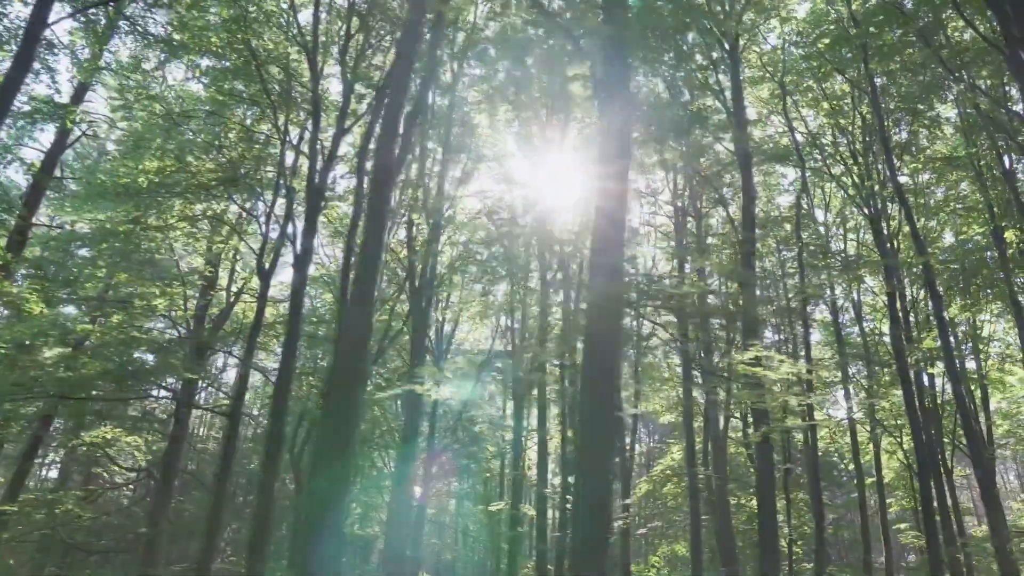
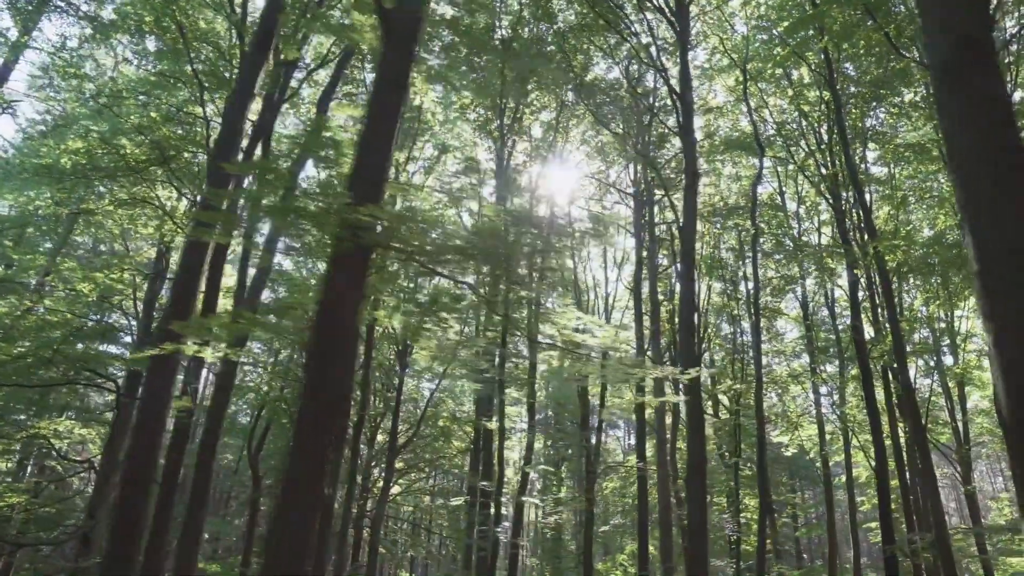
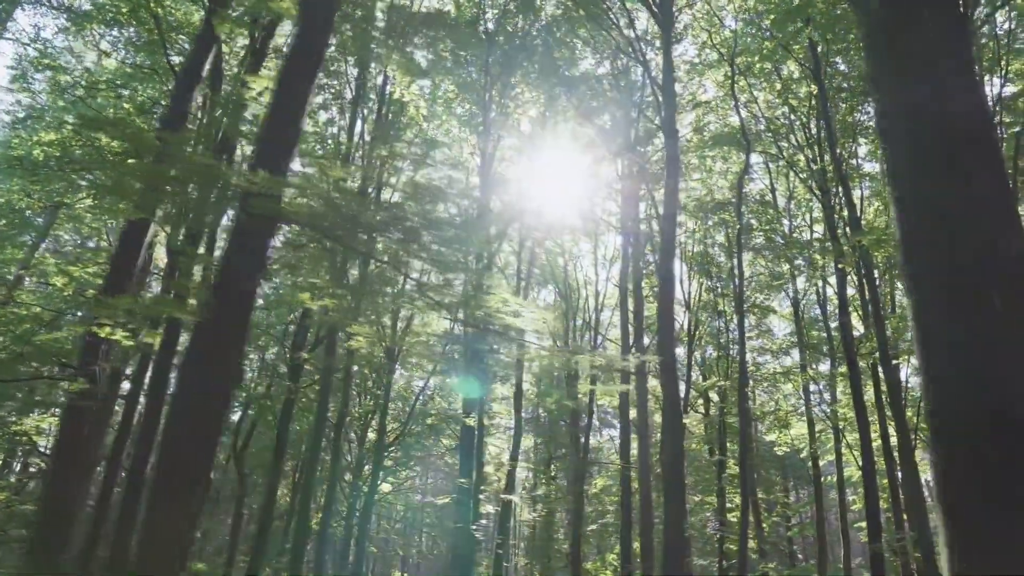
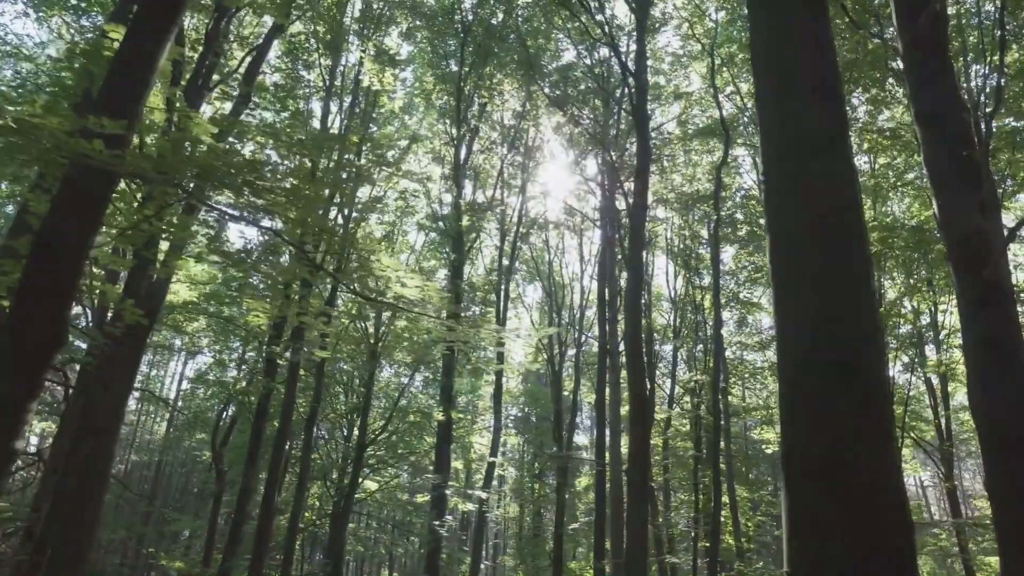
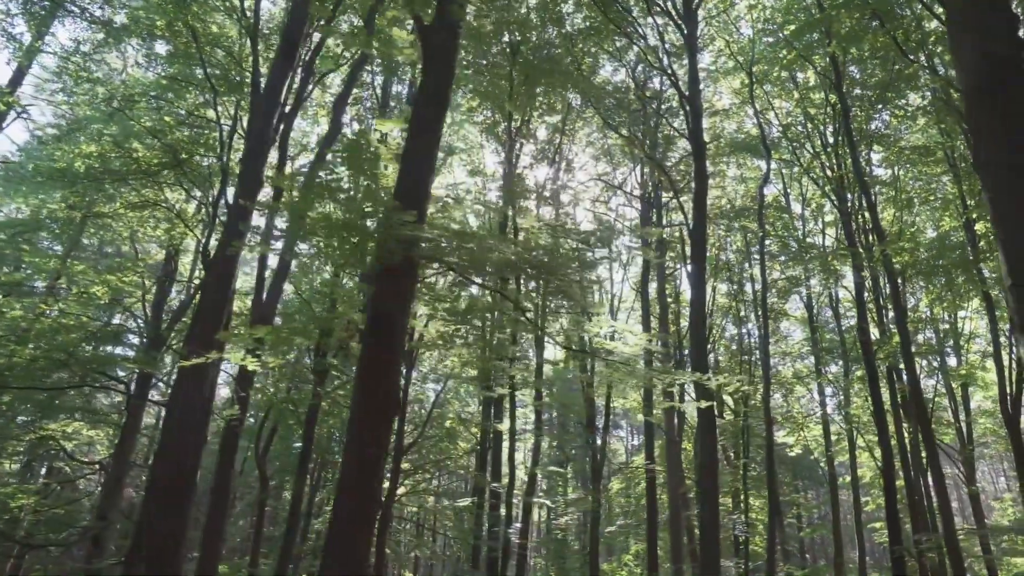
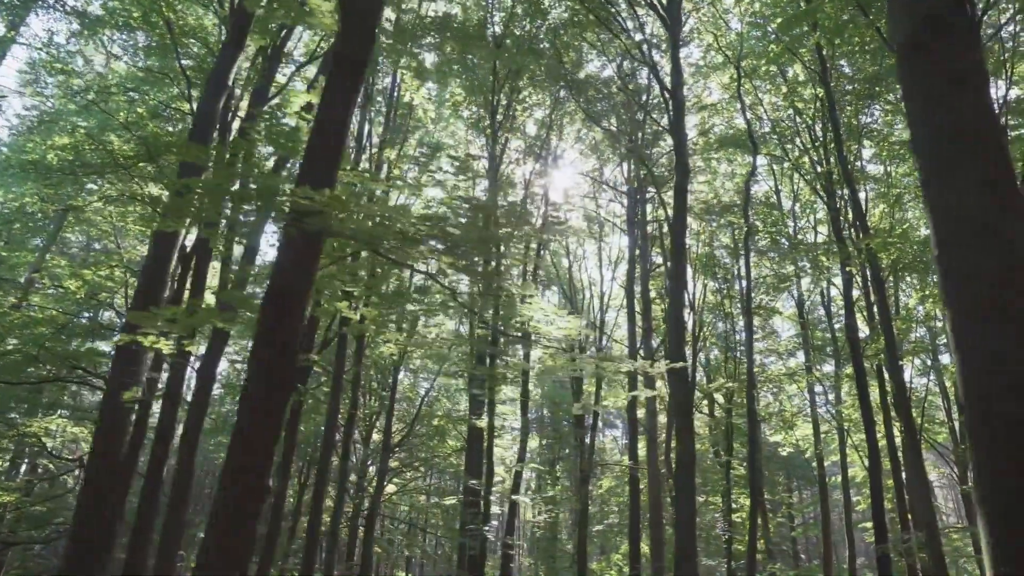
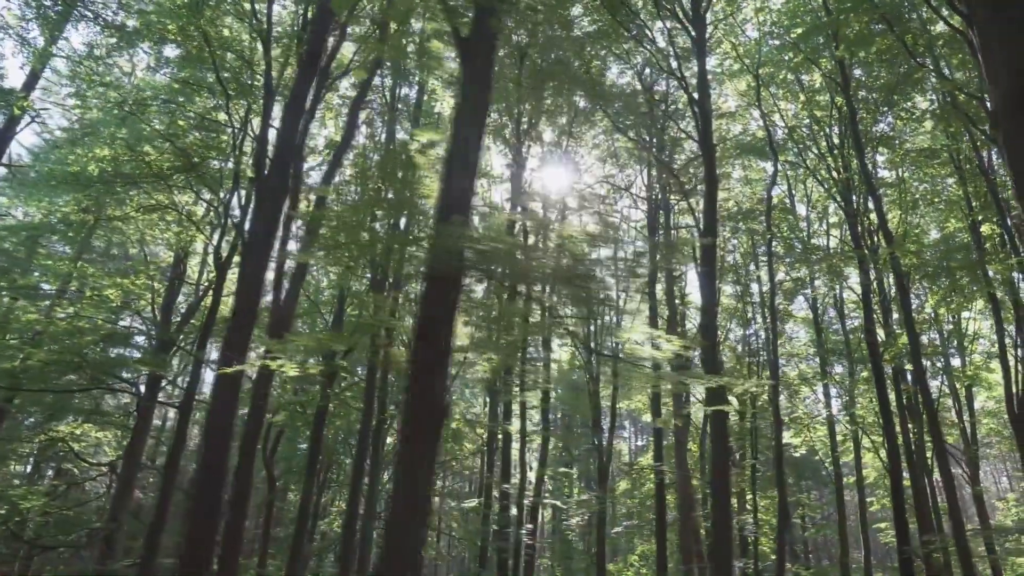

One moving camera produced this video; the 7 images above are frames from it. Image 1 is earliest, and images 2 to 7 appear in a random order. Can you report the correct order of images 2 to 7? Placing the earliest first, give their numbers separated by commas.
7, 5, 2, 6, 3, 4
